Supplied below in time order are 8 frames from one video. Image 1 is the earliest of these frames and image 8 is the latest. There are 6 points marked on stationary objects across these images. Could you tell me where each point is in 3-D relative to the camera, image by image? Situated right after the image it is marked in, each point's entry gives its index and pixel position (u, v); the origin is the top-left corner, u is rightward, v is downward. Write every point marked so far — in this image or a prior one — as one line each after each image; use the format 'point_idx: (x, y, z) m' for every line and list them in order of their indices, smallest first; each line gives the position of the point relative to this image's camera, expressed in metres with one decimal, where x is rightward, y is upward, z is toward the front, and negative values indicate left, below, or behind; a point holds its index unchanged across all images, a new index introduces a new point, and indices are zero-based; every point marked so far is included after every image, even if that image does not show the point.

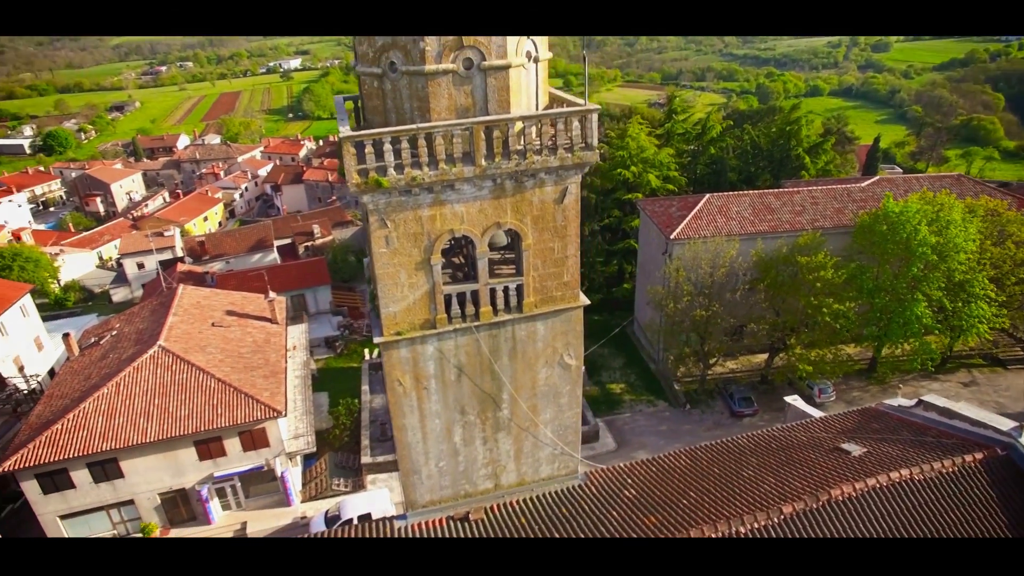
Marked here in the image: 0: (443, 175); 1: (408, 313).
0: (-0.8, +1.3, +7.6) m
1: (-1.4, -0.3, +8.5) m
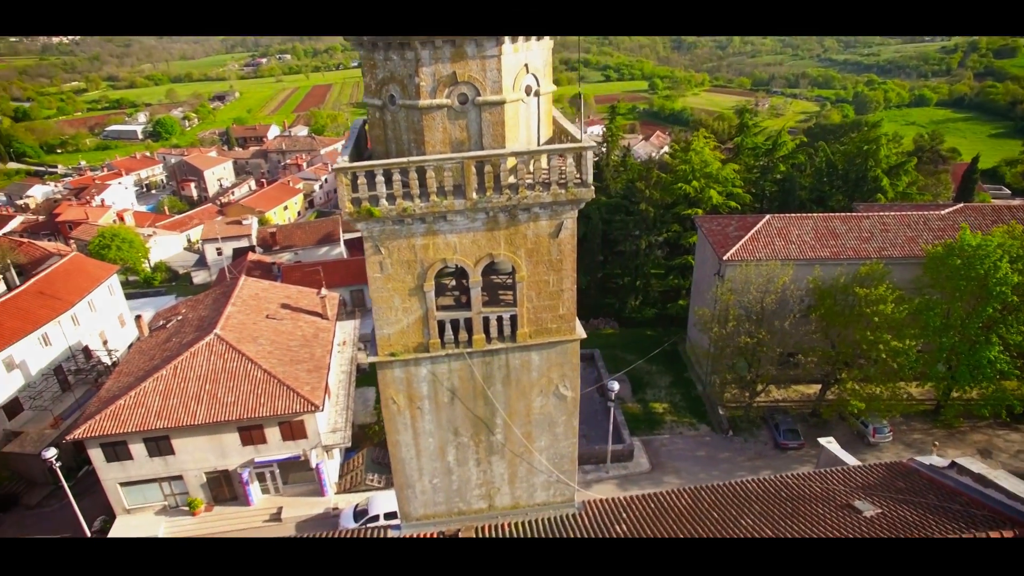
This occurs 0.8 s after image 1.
0: (-0.9, +1.0, +7.8) m
1: (-1.5, -0.6, +8.7) m
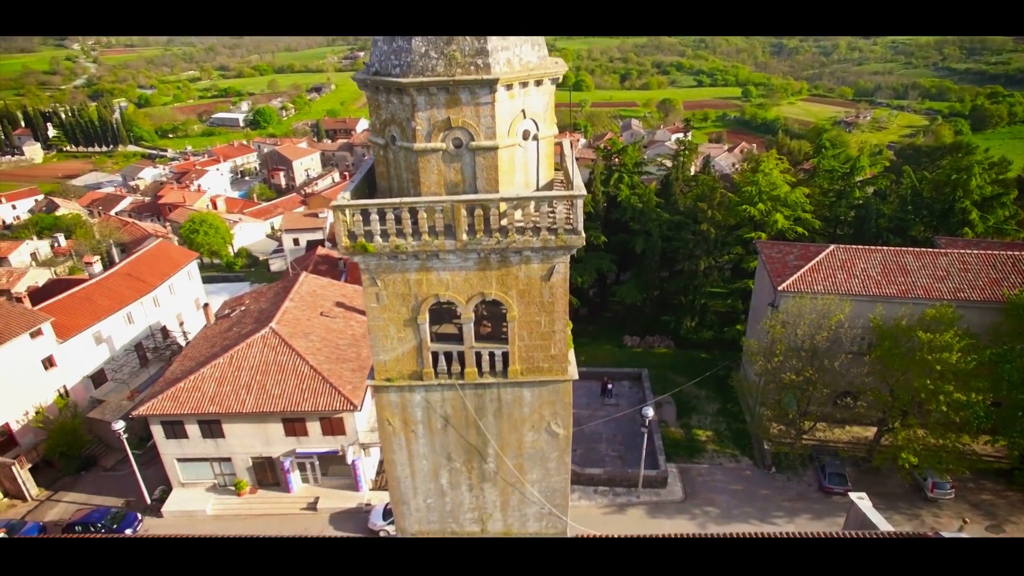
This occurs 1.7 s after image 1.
0: (-1.1, +0.5, +8.0) m
1: (-1.6, -1.0, +9.0) m
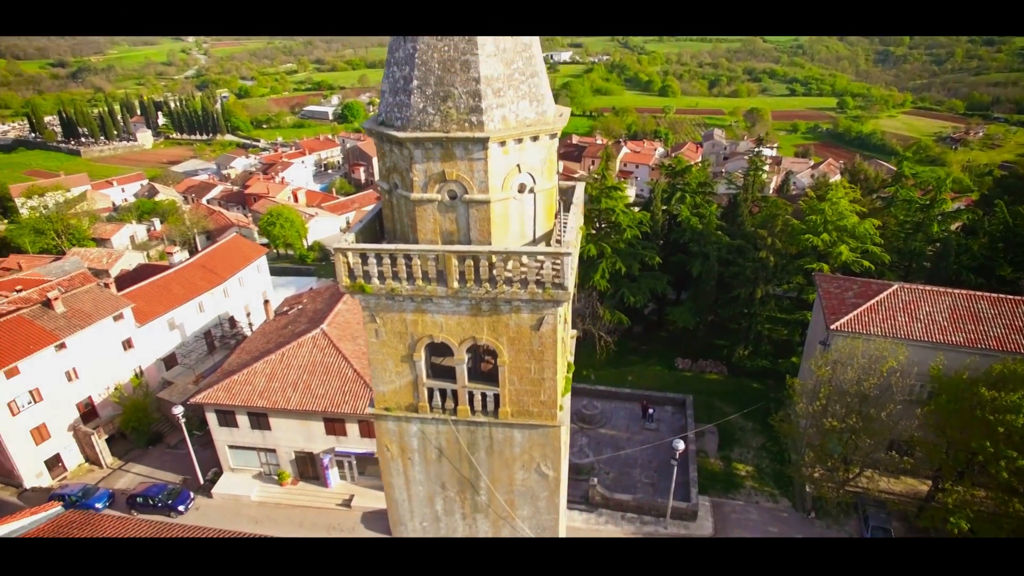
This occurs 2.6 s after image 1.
0: (-1.2, 0.0, +8.3) m
1: (-1.7, -1.5, +9.4) m
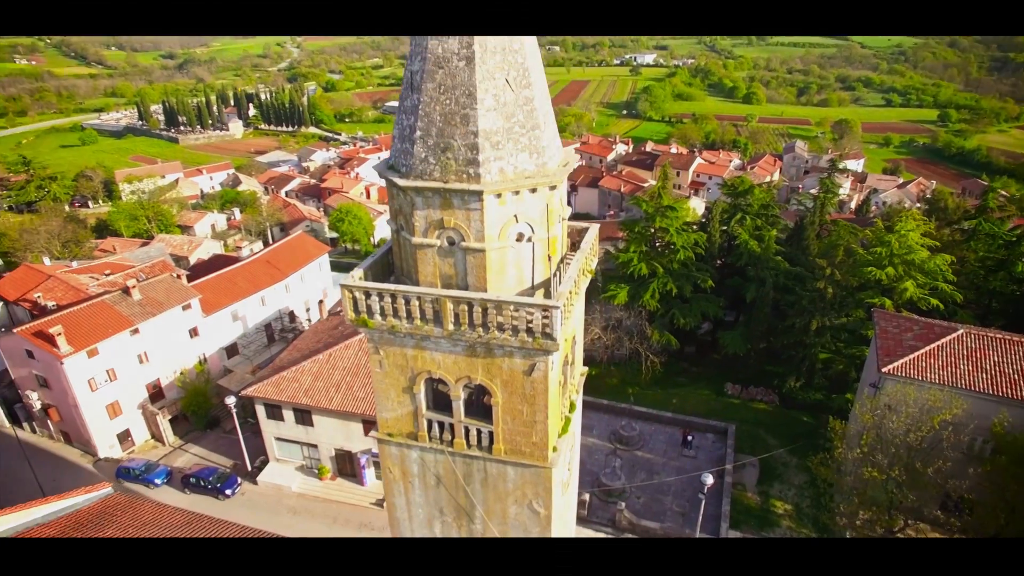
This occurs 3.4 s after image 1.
0: (-1.3, -0.5, +8.6) m
1: (-1.8, -2.0, +9.8) m
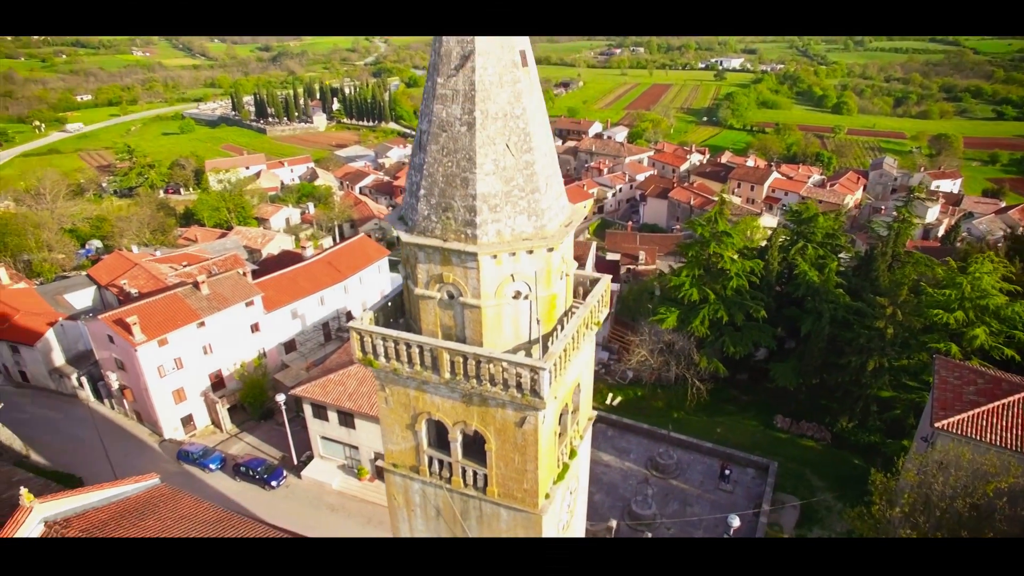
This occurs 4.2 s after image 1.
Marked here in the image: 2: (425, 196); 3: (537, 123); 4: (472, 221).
0: (-1.3, -1.2, +9.0) m
1: (-1.8, -2.7, +10.3) m
2: (-1.1, +1.2, +8.2) m
3: (+0.3, +2.1, +8.1) m
4: (-0.5, +0.8, +8.0) m
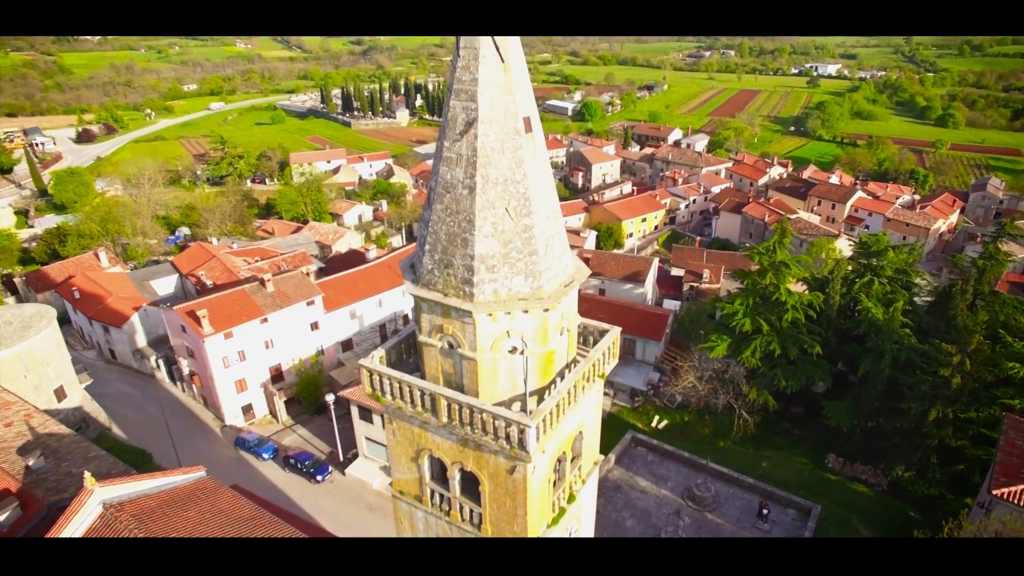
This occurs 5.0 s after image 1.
0: (-1.4, -1.9, +9.5) m
1: (-1.8, -3.3, +10.8) m
2: (-1.1, +0.5, +8.6) m
3: (+0.3, +1.3, +8.3) m
4: (-0.5, +0.1, +8.3) m
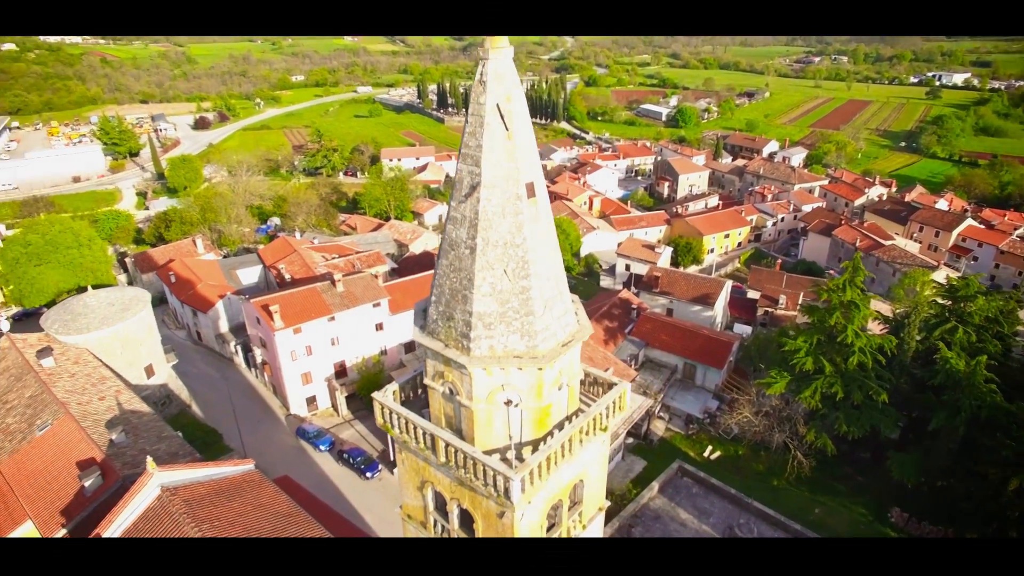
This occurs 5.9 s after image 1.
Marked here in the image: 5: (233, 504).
0: (-1.4, -2.5, +10.0) m
1: (-1.7, -3.9, +11.3) m
2: (-1.1, -0.2, +9.1) m
3: (+0.3, +0.5, +8.5) m
4: (-0.6, -0.6, +8.7) m
5: (-6.9, -5.3, +15.8) m
